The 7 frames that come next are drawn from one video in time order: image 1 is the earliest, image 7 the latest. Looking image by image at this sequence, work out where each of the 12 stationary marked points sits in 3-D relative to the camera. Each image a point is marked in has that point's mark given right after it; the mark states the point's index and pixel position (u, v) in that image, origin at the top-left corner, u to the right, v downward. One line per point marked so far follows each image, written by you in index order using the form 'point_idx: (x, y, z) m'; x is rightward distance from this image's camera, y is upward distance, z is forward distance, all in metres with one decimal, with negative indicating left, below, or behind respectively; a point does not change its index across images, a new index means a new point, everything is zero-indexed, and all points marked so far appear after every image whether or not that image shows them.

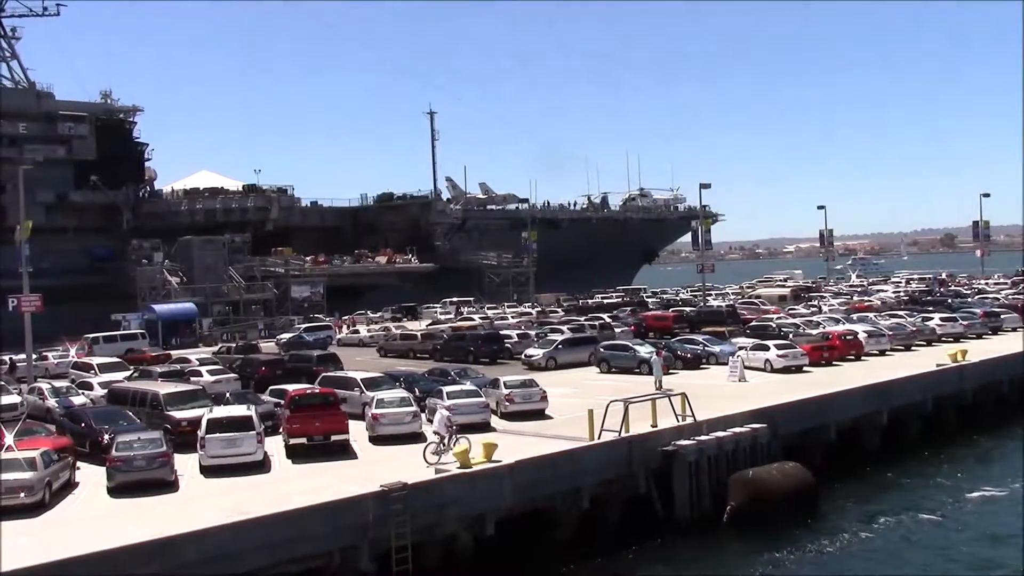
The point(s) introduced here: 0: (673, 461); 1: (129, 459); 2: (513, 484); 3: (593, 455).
0: (+2.9, -3.1, +19.6) m
1: (-5.8, -2.6, +16.6) m
2: (0.0, -3.1, +17.1) m
3: (+1.4, -2.8, +18.6) m
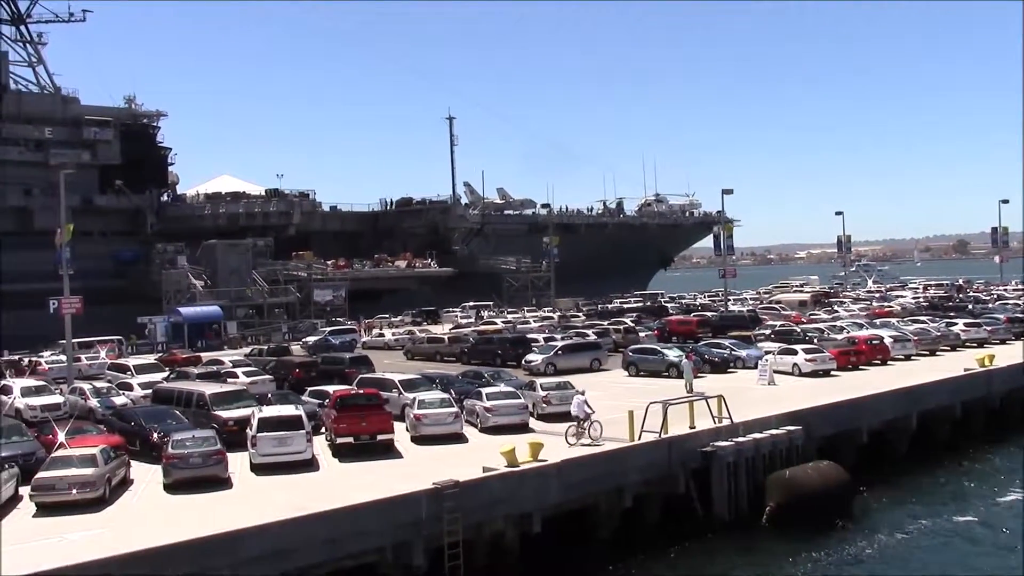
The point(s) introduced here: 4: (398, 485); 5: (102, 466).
0: (+3.7, -3.2, +20.0) m
1: (-5.1, -2.6, +17.0) m
2: (+0.8, -3.1, +17.5) m
3: (+2.1, -2.9, +18.9) m
4: (-1.7, -3.0, +16.5) m
5: (-6.2, -2.7, +16.7) m
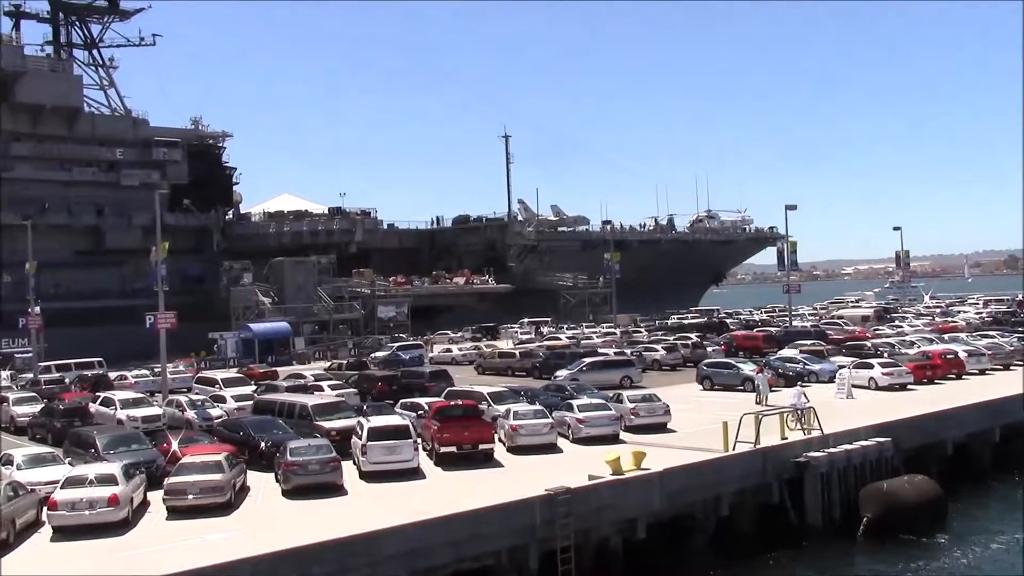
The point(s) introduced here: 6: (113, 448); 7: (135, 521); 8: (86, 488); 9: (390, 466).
0: (+5.5, -3.4, +20.4) m
1: (-3.4, -2.9, +17.8) m
2: (+2.5, -3.4, +18.0) m
3: (+3.9, -3.2, +19.4) m
4: (0.0, -3.2, +17.1) m
5: (-4.5, -3.0, +17.5) m
6: (-7.3, -2.9, +19.8) m
7: (-5.8, -3.6, +16.6) m
8: (-6.3, -3.0, +16.1) m
9: (-2.1, -3.1, +19.1) m
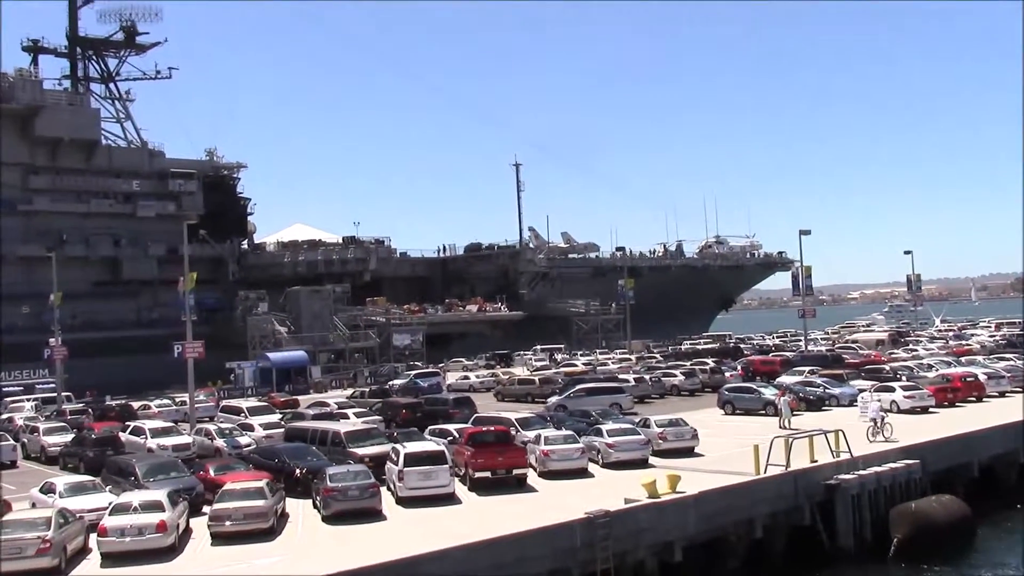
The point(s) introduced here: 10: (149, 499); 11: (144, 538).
0: (+6.1, -3.9, +20.6) m
1: (-2.8, -3.3, +18.0) m
2: (+3.1, -3.8, +18.2) m
3: (+4.6, -3.6, +19.6) m
4: (+0.6, -3.6, +17.4) m
5: (-3.9, -3.4, +17.8) m
6: (-6.6, -3.5, +20.1) m
7: (-5.2, -4.0, +16.9) m
8: (-5.7, -3.4, +16.4) m
9: (-1.5, -3.6, +19.3) m
10: (-5.6, -3.3, +16.8) m
11: (-5.4, -3.7, +16.0) m
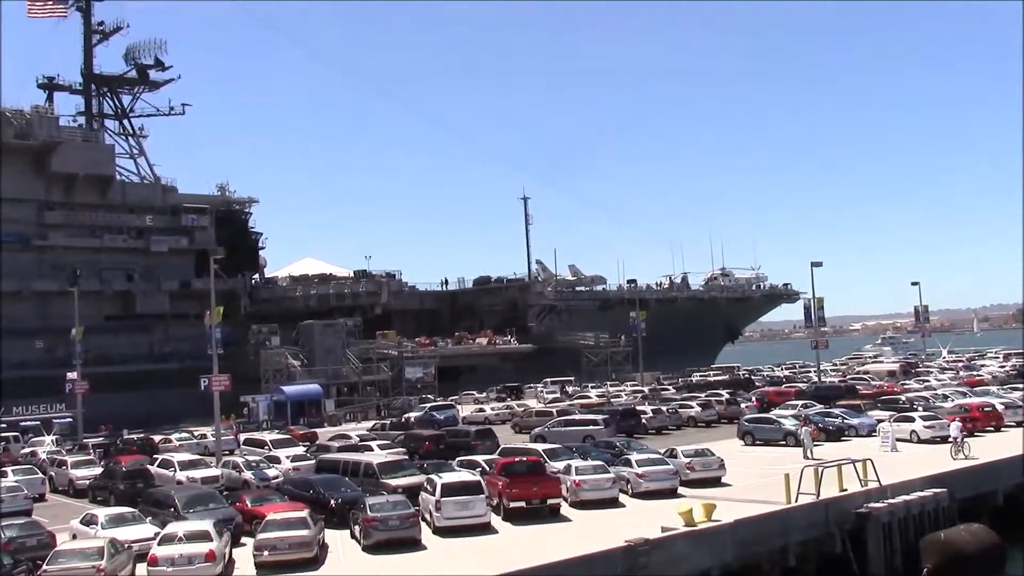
0: (+6.8, -4.5, +20.8) m
1: (-2.1, -3.9, +18.3) m
2: (+3.7, -4.3, +18.4) m
3: (+5.2, -4.2, +19.8) m
4: (+1.3, -4.1, +17.6) m
5: (-3.3, -4.0, +18.0) m
6: (-6.0, -4.1, +20.3) m
7: (-4.5, -4.5, +17.1) m
8: (-5.1, -3.9, +16.7) m
9: (-0.9, -4.2, +19.6) m
10: (-5.0, -3.8, +17.0) m
11: (-4.8, -4.2, +16.2) m
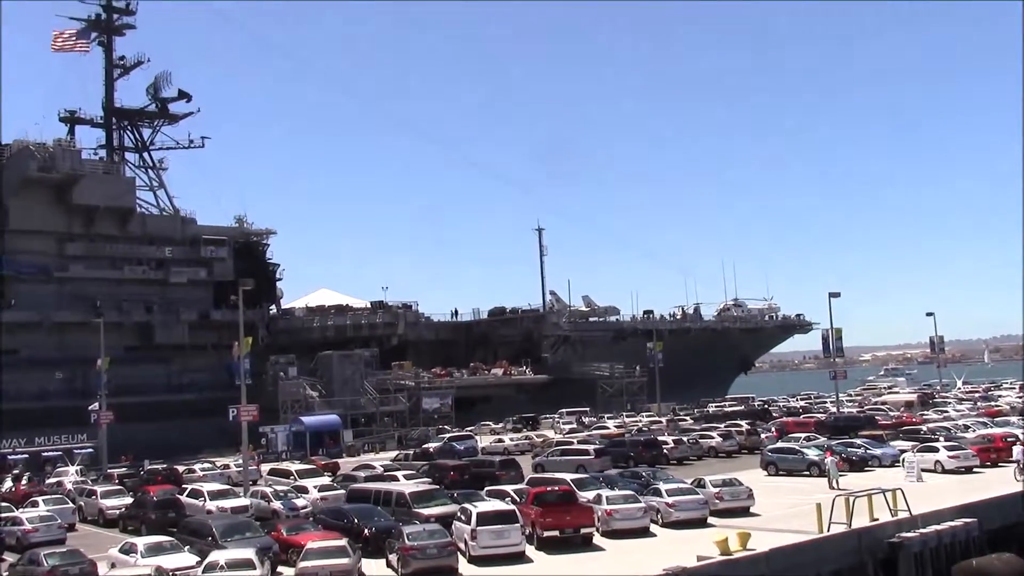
0: (+7.4, -5.1, +20.9) m
1: (-1.5, -4.4, +18.5) m
2: (+4.4, -4.8, +18.6) m
3: (+5.8, -4.7, +20.0) m
4: (+1.9, -4.6, +17.8) m
5: (-2.7, -4.5, +18.2) m
6: (-5.4, -4.7, +20.5) m
7: (-3.9, -5.0, +17.3) m
8: (-4.5, -4.4, +16.9) m
9: (-0.2, -4.7, +19.7) m
10: (-4.4, -4.3, +17.3) m
11: (-4.2, -4.6, +16.4) m
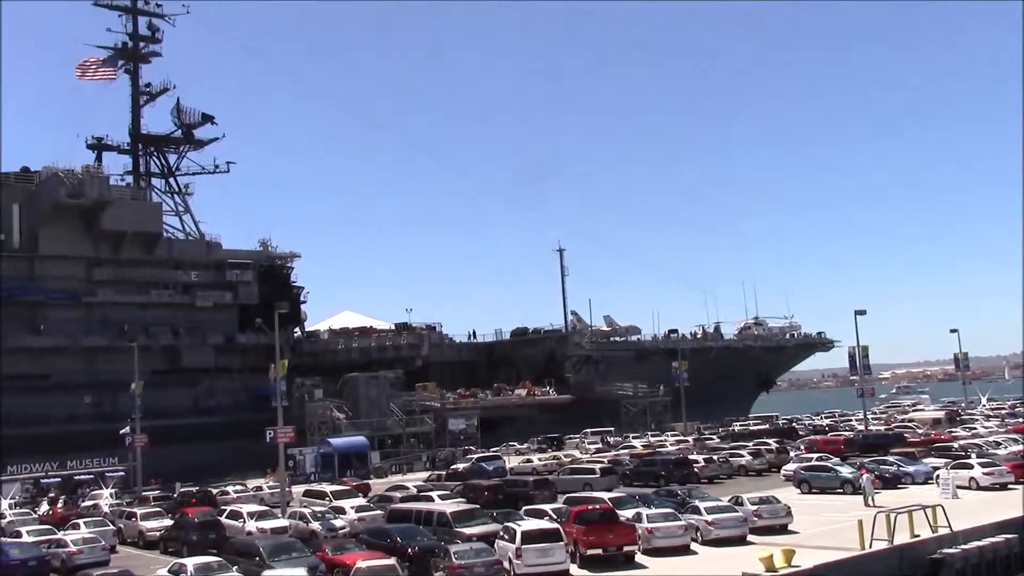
0: (+8.3, -5.4, +21.0) m
1: (-0.7, -4.8, +18.7) m
2: (+5.2, -5.1, +18.7) m
3: (+6.7, -5.0, +20.1) m
4: (+2.7, -5.0, +17.9) m
5: (-1.9, -4.9, +18.4) m
6: (-4.5, -5.1, +20.8) m
7: (-3.1, -5.4, +17.5) m
8: (-3.7, -4.8, +17.1) m
9: (+0.6, -5.1, +19.9) m
10: (-3.6, -4.7, +17.5) m
11: (-3.4, -5.0, +16.6) m
